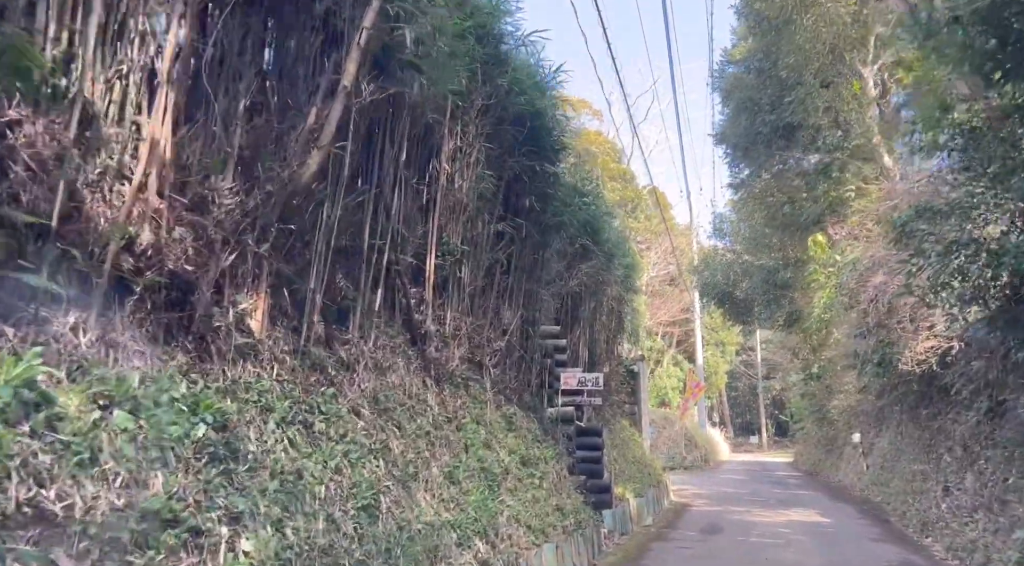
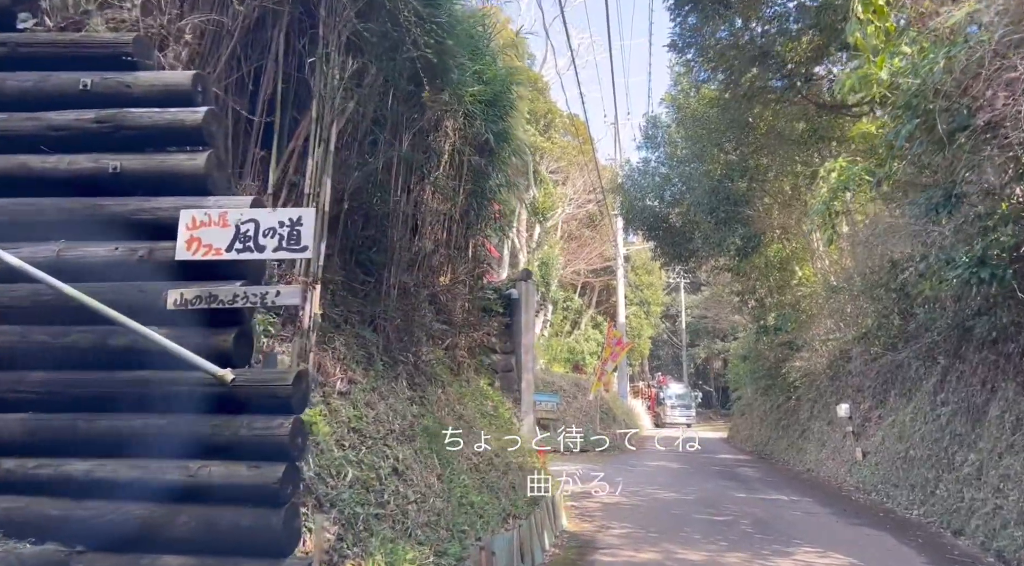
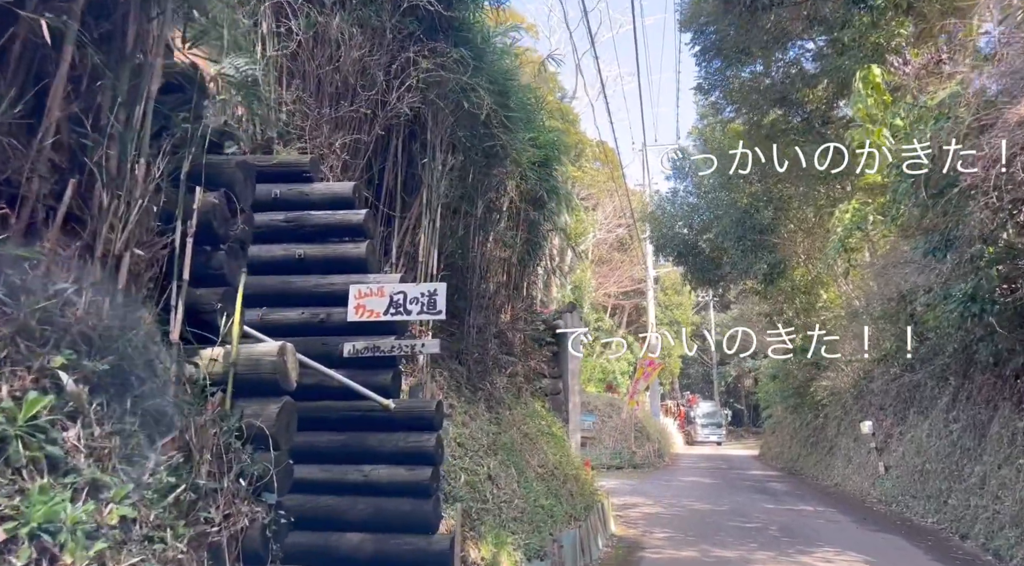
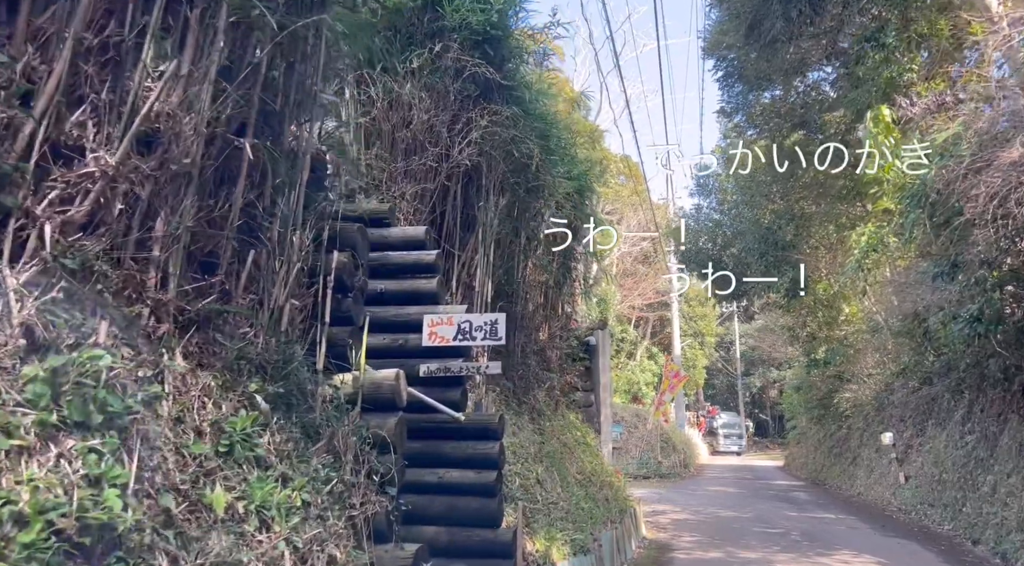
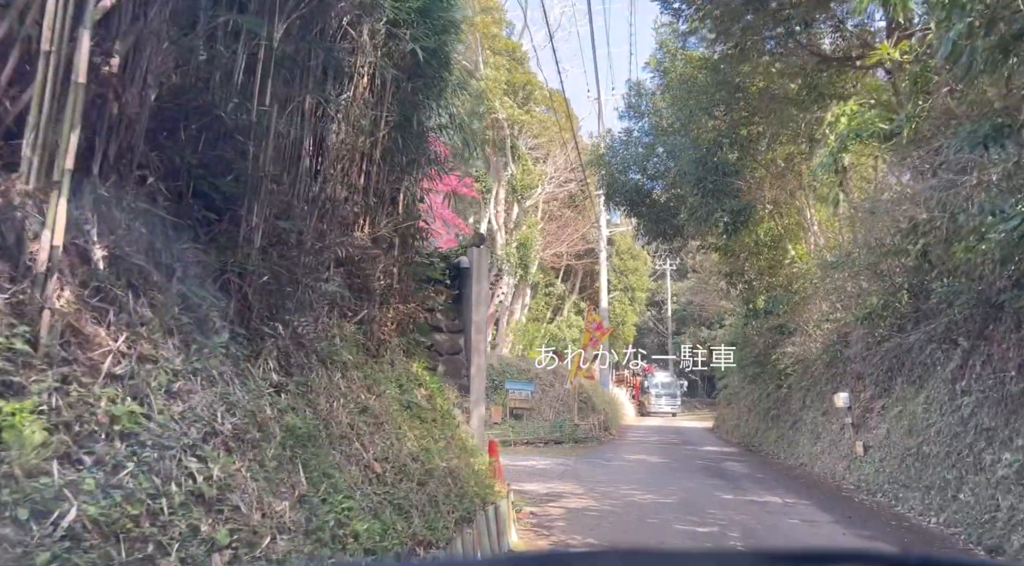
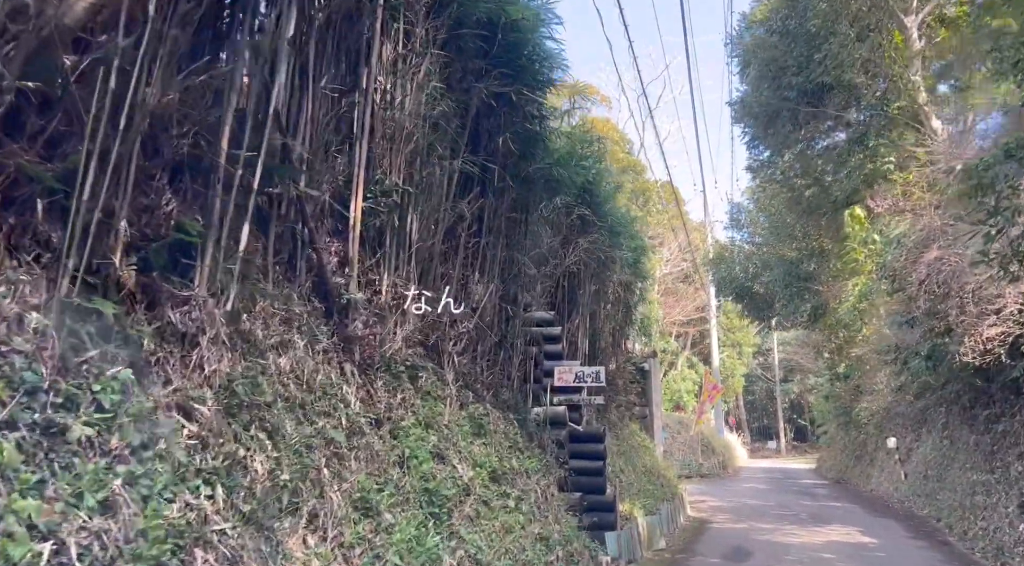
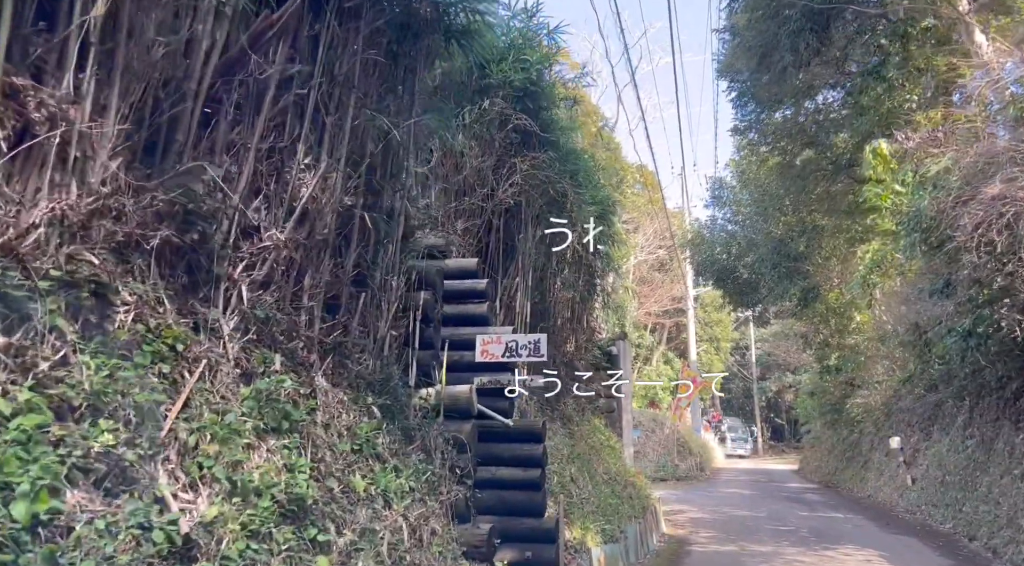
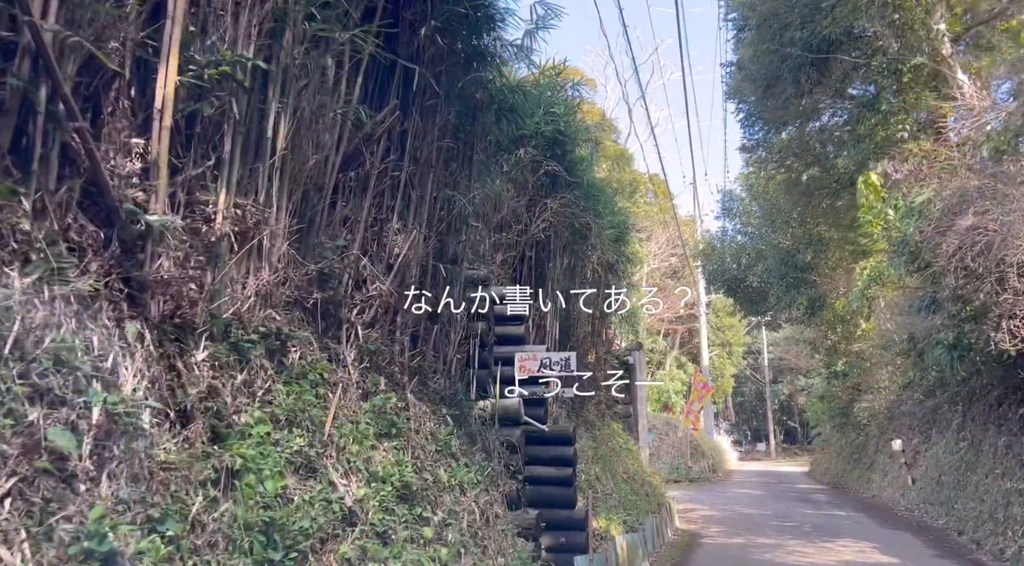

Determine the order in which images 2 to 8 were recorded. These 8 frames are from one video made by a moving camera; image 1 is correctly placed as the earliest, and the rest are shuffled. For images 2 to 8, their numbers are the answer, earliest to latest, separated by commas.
6, 8, 7, 4, 3, 2, 5
